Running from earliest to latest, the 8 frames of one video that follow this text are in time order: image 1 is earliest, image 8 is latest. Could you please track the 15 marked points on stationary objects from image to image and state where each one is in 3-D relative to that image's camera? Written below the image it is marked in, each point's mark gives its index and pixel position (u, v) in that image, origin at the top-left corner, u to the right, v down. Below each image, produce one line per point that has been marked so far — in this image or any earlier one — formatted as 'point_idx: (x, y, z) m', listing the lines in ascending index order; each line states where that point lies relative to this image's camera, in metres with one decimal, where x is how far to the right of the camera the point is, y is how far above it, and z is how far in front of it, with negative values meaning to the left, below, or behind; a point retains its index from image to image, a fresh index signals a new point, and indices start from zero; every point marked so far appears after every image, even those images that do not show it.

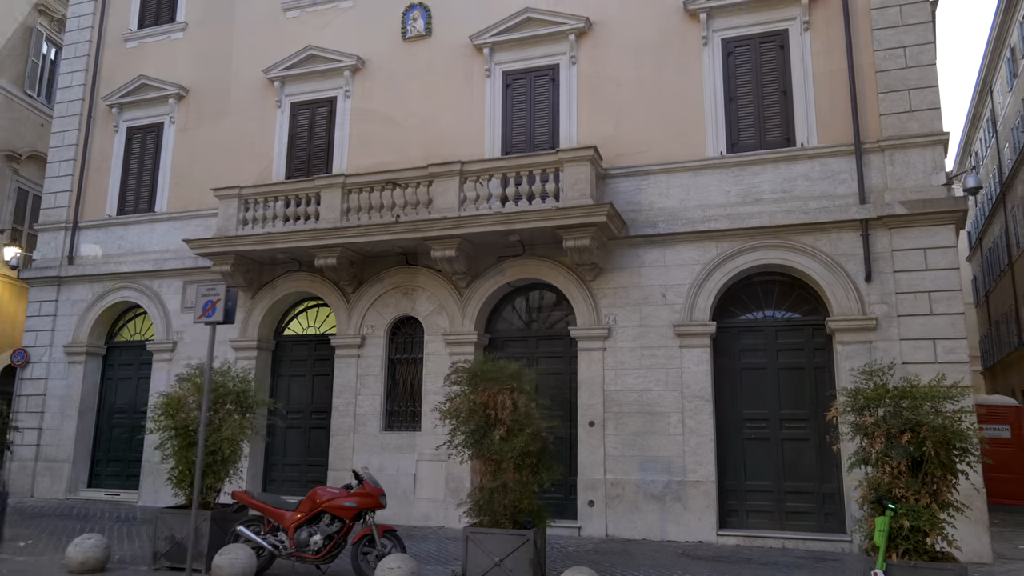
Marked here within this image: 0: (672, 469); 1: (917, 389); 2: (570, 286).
0: (+2.6, -3.0, +11.8) m
1: (+3.9, -1.0, +7.0) m
2: (+1.0, 0.0, +12.9) m
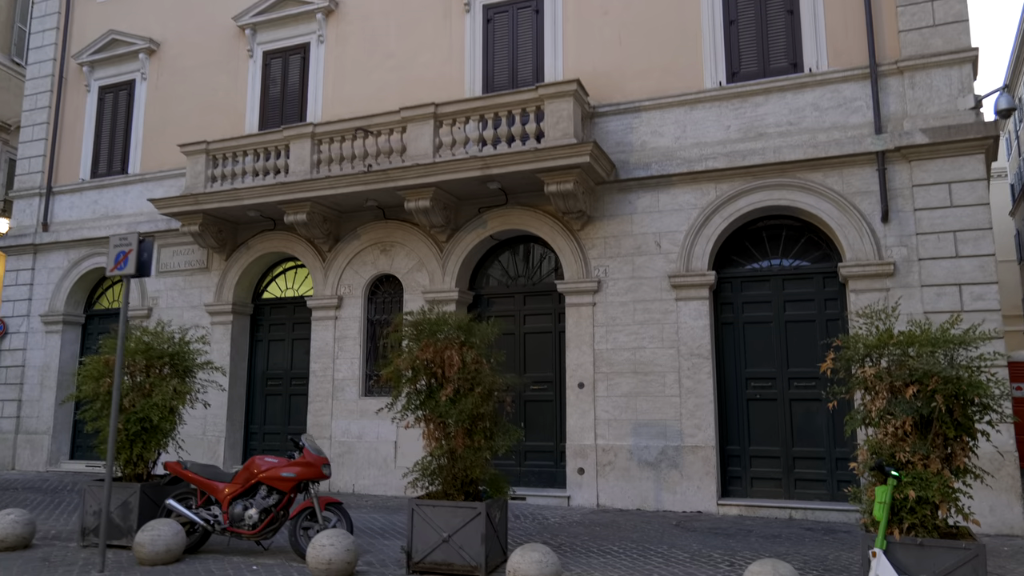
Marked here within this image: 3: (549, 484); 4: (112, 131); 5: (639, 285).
0: (+2.3, -2.2, +10.8) m
1: (+3.3, -0.4, +5.8) m
2: (+0.7, +0.8, +11.8) m
3: (+0.6, -3.2, +11.8) m
4: (-8.5, +3.3, +15.4) m
5: (+2.0, 0.0, +11.3) m
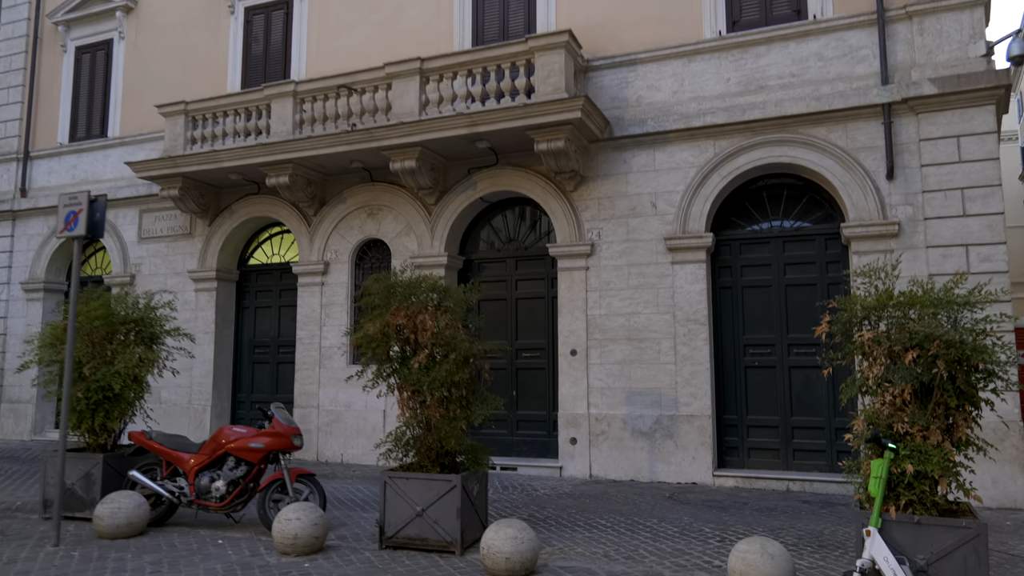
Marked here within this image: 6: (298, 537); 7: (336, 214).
0: (+2.2, -1.6, +10.4) m
1: (+3.1, 0.0, +5.4) m
2: (+0.6, +1.4, +11.3) m
3: (+0.5, -2.6, +11.4) m
4: (-8.7, +4.0, +14.9) m
5: (+1.8, +0.6, +10.8) m
6: (-1.8, -2.1, +6.2) m
7: (-3.1, +1.3, +12.6) m
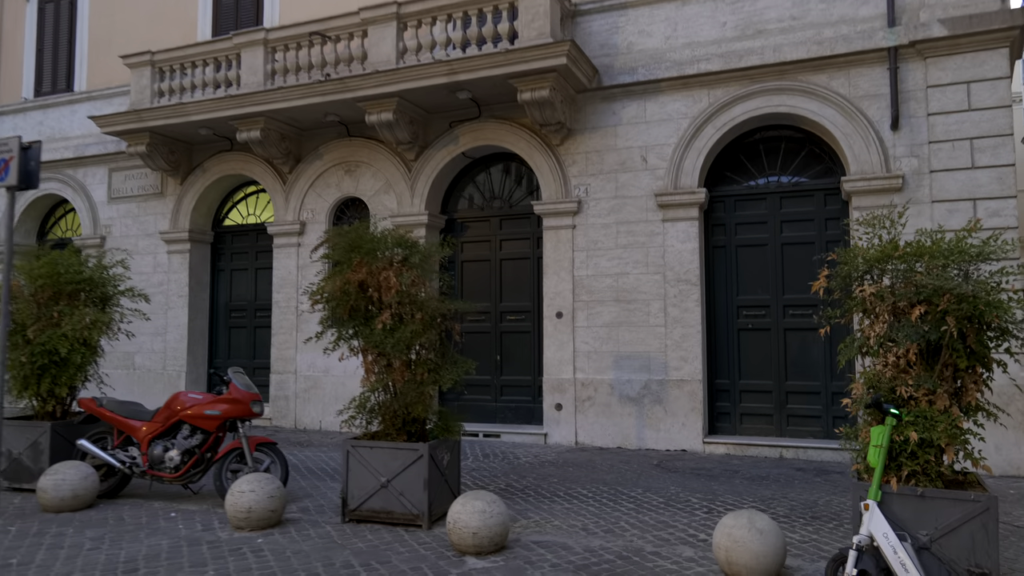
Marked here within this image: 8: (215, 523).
0: (+1.9, -1.1, +9.9) m
1: (+2.8, +0.3, +4.8) m
2: (+0.3, +2.0, +10.7) m
3: (+0.2, -2.0, +11.0) m
4: (-8.9, +4.8, +14.1) m
5: (+1.6, +1.2, +10.3) m
6: (-2.1, -1.8, +5.8) m
7: (-3.3, +1.9, +12.0) m
8: (-2.5, -2.0, +6.0) m
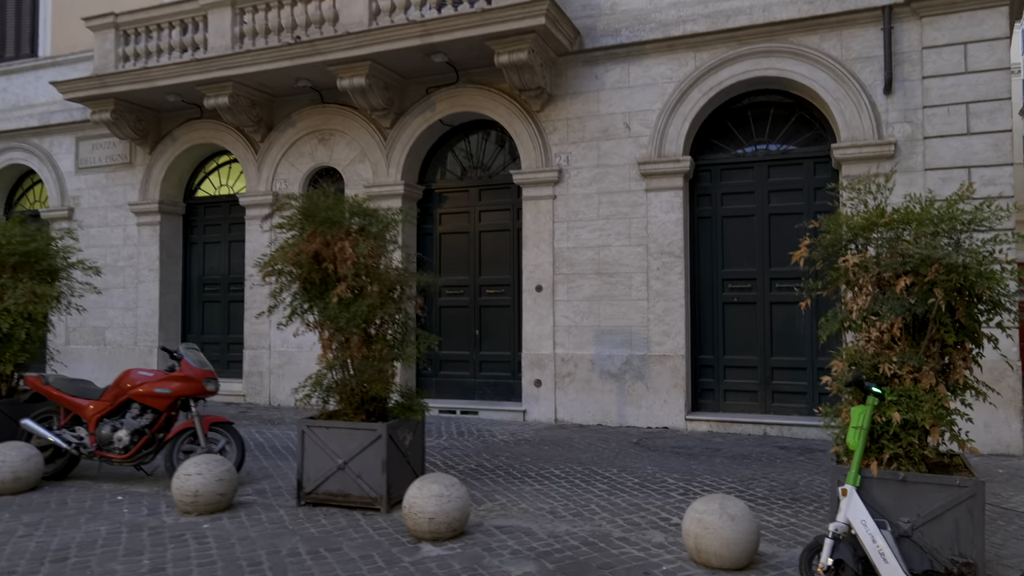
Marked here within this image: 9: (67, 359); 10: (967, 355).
0: (+1.6, -0.7, +9.6) m
1: (+2.6, +0.5, +4.5) m
2: (0.0, +2.4, +10.3) m
3: (-0.1, -1.6, +10.7) m
4: (-9.3, +5.3, +13.6) m
5: (+1.3, +1.6, +9.9) m
6: (-2.4, -1.6, +5.5) m
7: (-3.7, +2.4, +11.6) m
8: (-2.8, -1.7, +5.7) m
9: (-7.9, -1.3, +12.9) m
10: (+2.7, -0.4, +4.3) m
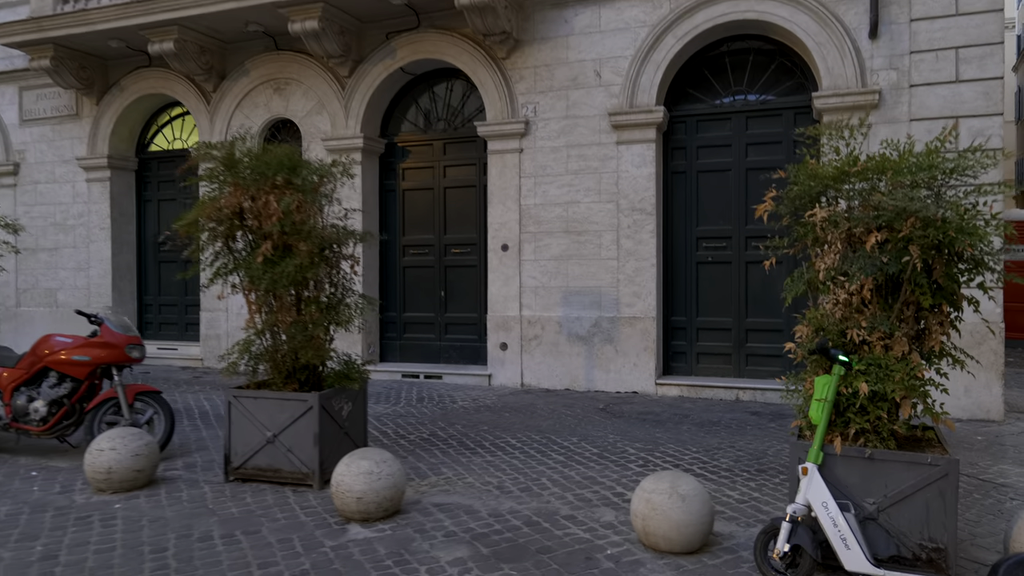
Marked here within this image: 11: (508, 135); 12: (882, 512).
0: (+1.1, -0.2, +9.2) m
1: (+2.2, +0.7, +4.0) m
2: (-0.5, +2.9, +9.6) m
3: (-0.6, -1.0, +10.3) m
4: (-9.8, +6.0, +12.6) m
5: (+0.8, +2.1, +9.3) m
6: (-2.8, -1.3, +5.0) m
7: (-4.1, +3.0, +10.9) m
8: (-3.2, -1.4, +5.3) m
9: (-8.4, -0.6, +12.3) m
10: (+2.3, -0.2, +3.9) m
11: (0.0, +2.0, +9.5) m
12: (+1.9, -1.2, +3.7) m
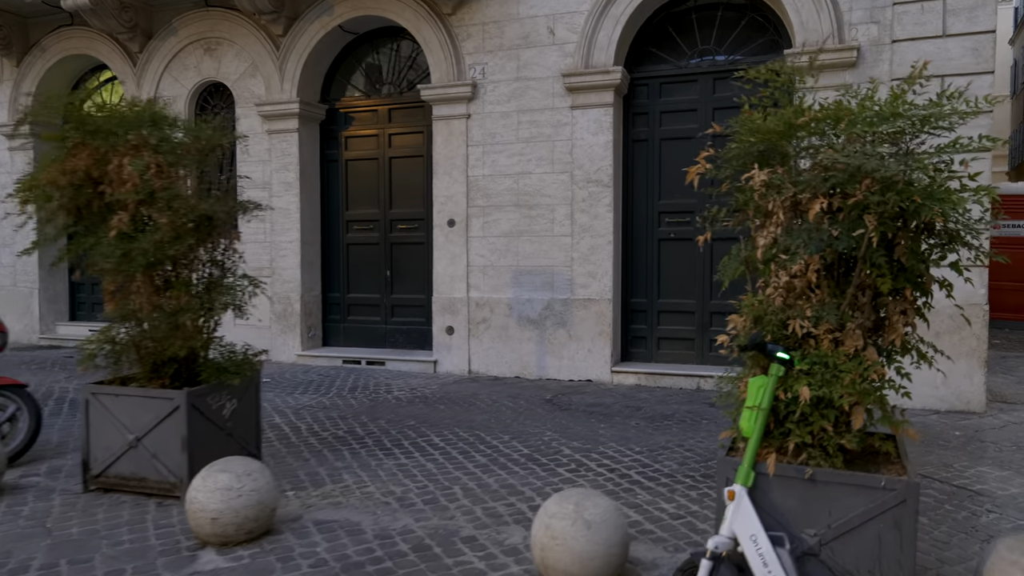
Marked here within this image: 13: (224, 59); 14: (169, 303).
0: (+0.5, +0.1, +8.4) m
1: (+1.6, +0.8, +3.2) m
2: (-1.1, +3.2, +8.8) m
3: (-1.2, -0.7, +9.6) m
4: (-10.4, +6.3, +11.6) m
5: (+0.1, +2.3, +8.5) m
6: (-3.4, -1.1, +4.3) m
7: (-4.8, +3.3, +10.0) m
8: (-3.8, -1.3, +4.5) m
9: (-9.1, -0.2, +11.5) m
10: (+1.7, -0.1, +3.2) m
11: (-0.7, +2.3, +8.7) m
12: (+1.3, -1.1, +3.0) m
13: (-3.9, +3.1, +9.8) m
14: (-2.1, -0.1, +4.5) m
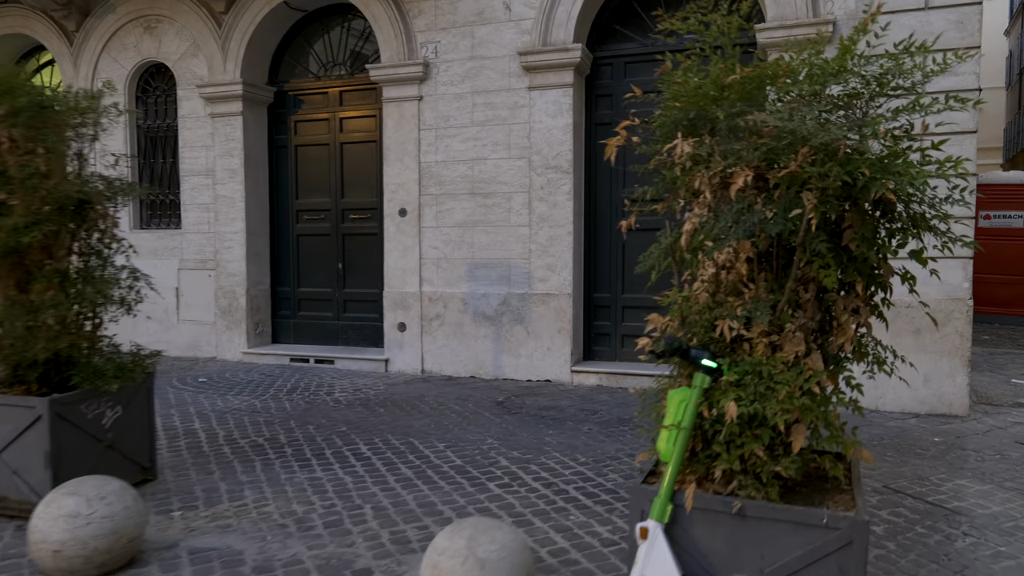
0: (0.0, +0.1, +7.9) m
1: (+1.1, +0.8, +2.7) m
2: (-1.6, +3.2, +8.2) m
3: (-1.7, -0.7, +9.0) m
4: (-11.0, +6.4, +10.9) m
5: (-0.4, +2.4, +7.9) m
6: (-3.9, -1.1, +3.7) m
7: (-5.3, +3.4, +9.4) m
8: (-4.3, -1.3, +4.0) m
9: (-9.6, -0.1, +10.9) m
10: (+1.3, -0.1, +2.6) m
11: (-1.2, +2.3, +8.1) m
12: (+0.8, -1.0, +2.5) m
13: (-4.4, +3.2, +9.2) m
14: (-2.6, 0.0, +4.0) m
